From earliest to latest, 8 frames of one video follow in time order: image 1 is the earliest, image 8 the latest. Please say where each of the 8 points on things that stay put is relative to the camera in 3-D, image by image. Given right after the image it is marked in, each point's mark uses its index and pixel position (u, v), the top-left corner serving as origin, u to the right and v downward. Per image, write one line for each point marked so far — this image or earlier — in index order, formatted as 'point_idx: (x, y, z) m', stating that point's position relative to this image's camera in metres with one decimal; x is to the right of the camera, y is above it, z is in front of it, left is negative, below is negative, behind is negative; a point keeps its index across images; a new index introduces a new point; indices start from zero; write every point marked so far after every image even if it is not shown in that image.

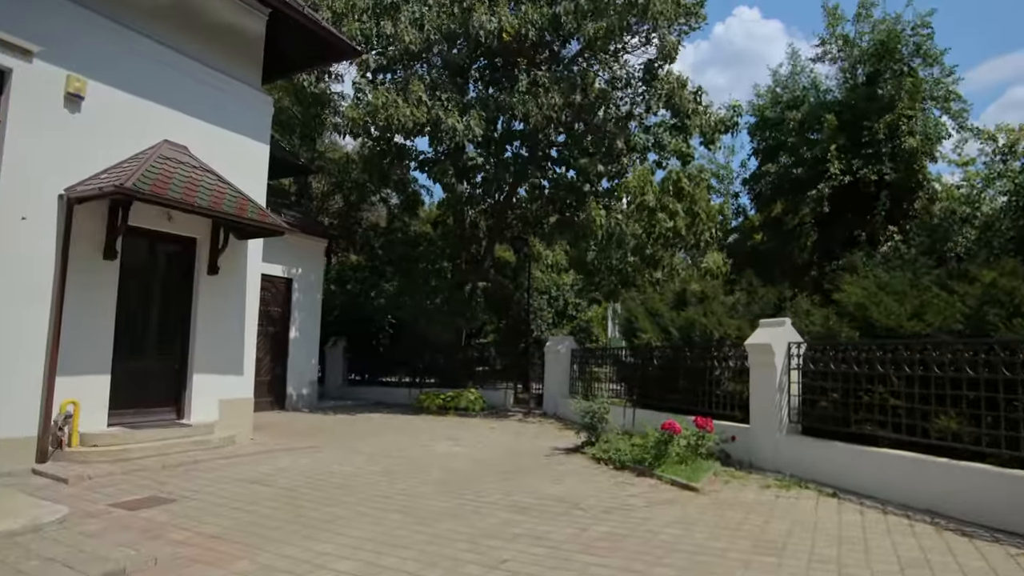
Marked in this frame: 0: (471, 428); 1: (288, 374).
0: (-0.8, -2.8, +14.2) m
1: (-5.0, -1.9, +15.7) m
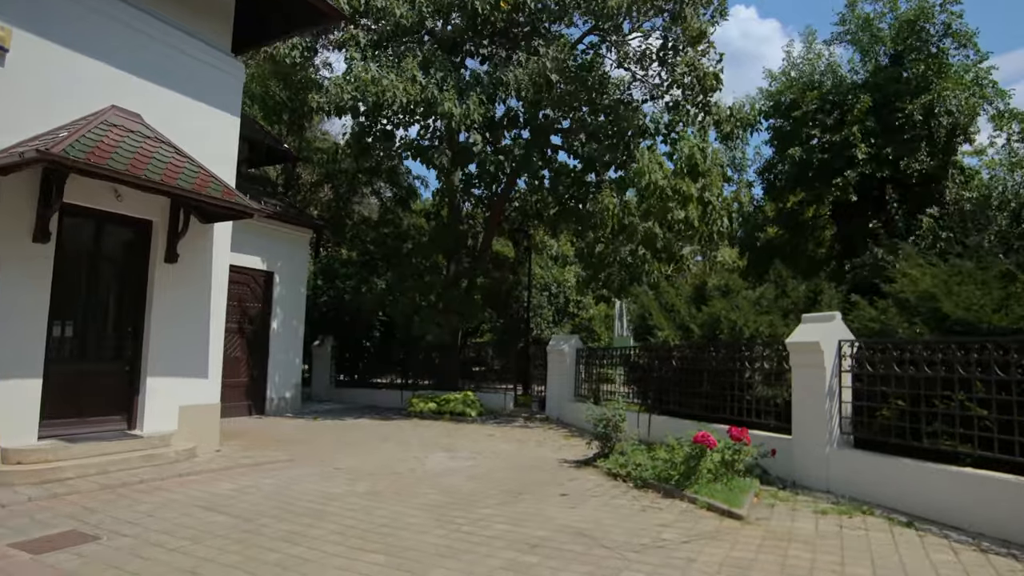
0: (-0.8, -2.7, +12.9) m
1: (-5.0, -1.8, +14.3) m
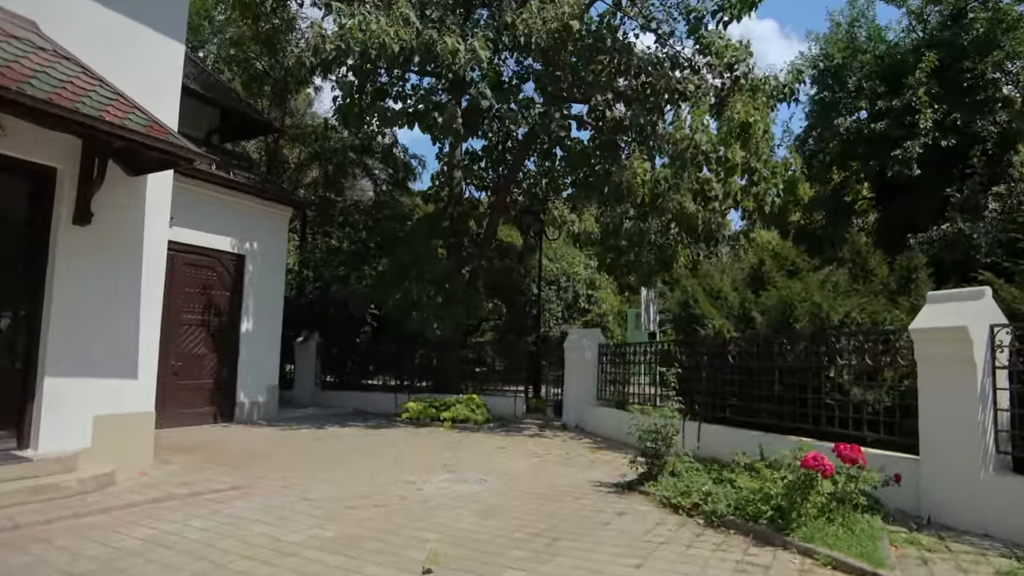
0: (-0.6, -2.4, +10.7) m
1: (-4.7, -1.5, +12.1) m
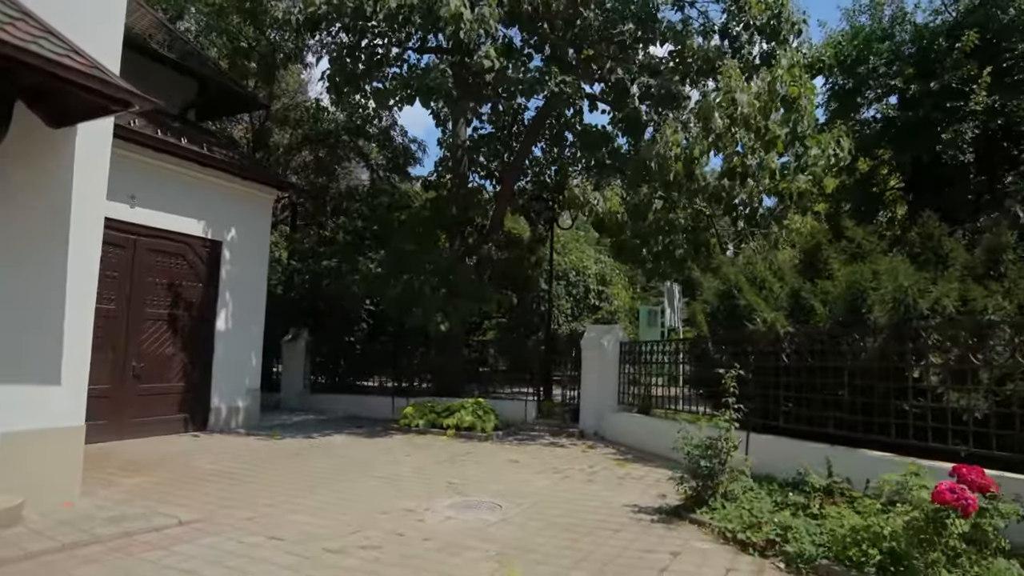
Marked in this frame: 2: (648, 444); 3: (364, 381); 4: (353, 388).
0: (-0.4, -2.2, +9.3) m
1: (-4.6, -1.4, +10.7) m
2: (+2.1, -2.3, +10.4) m
3: (-3.1, -2.0, +14.9) m
4: (-3.4, -2.1, +15.0) m
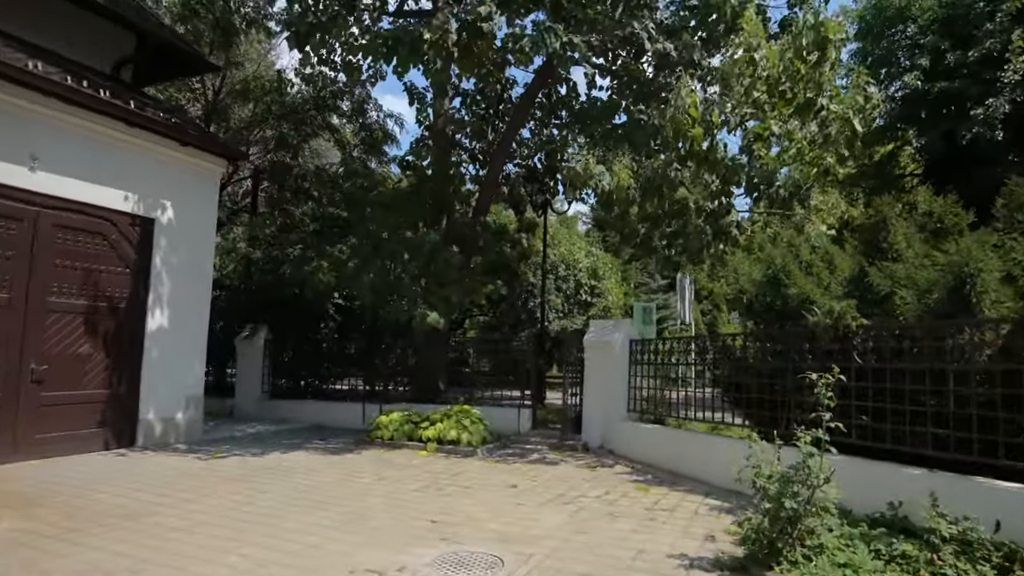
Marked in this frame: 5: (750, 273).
0: (-0.4, -2.1, +7.5) m
1: (-4.6, -1.2, +8.8) m
2: (+2.0, -2.2, +8.7) m
3: (-3.3, -1.8, +13.1) m
4: (-3.6, -1.9, +13.2) m
5: (+2.7, +0.2, +7.9) m
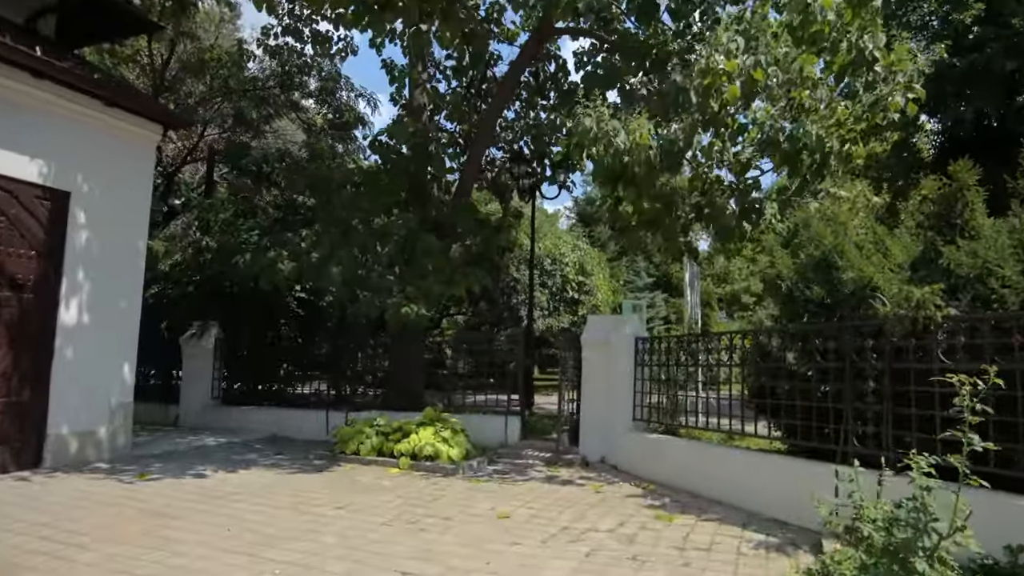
0: (-0.5, -1.9, +6.1) m
1: (-4.7, -1.1, +7.3) m
2: (+1.9, -2.0, +7.4) m
3: (-3.6, -1.7, +11.6) m
4: (-3.8, -1.8, +11.6) m
5: (+2.6, +0.3, +6.6) m
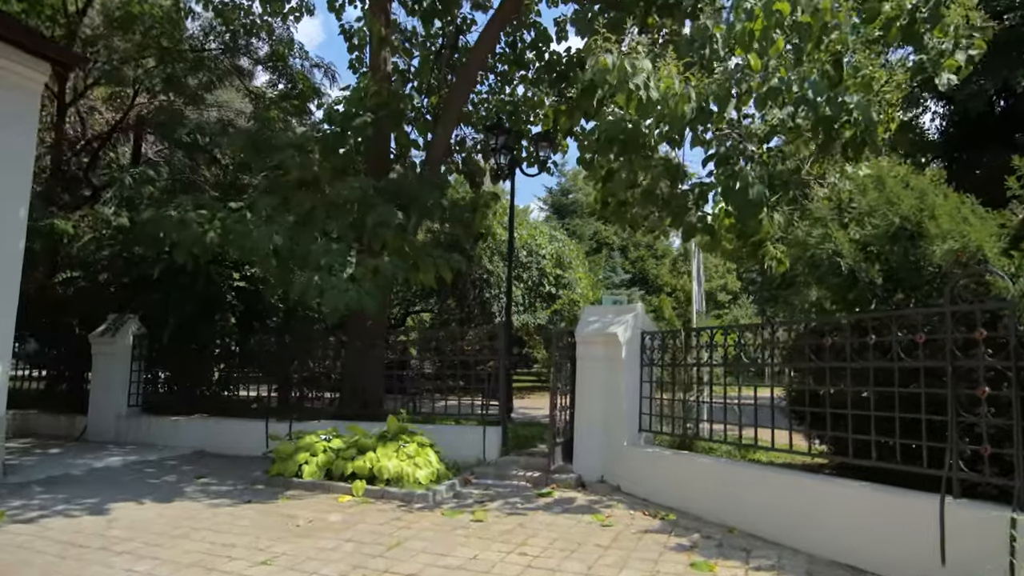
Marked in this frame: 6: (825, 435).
0: (-0.5, -1.8, +4.5) m
1: (-4.9, -0.9, +5.5) m
2: (+1.8, -1.9, +5.9) m
3: (-3.9, -1.5, +9.8) m
4: (-4.1, -1.6, +9.9) m
5: (+2.5, +0.5, +5.2) m
6: (+2.3, -1.1, +5.4) m
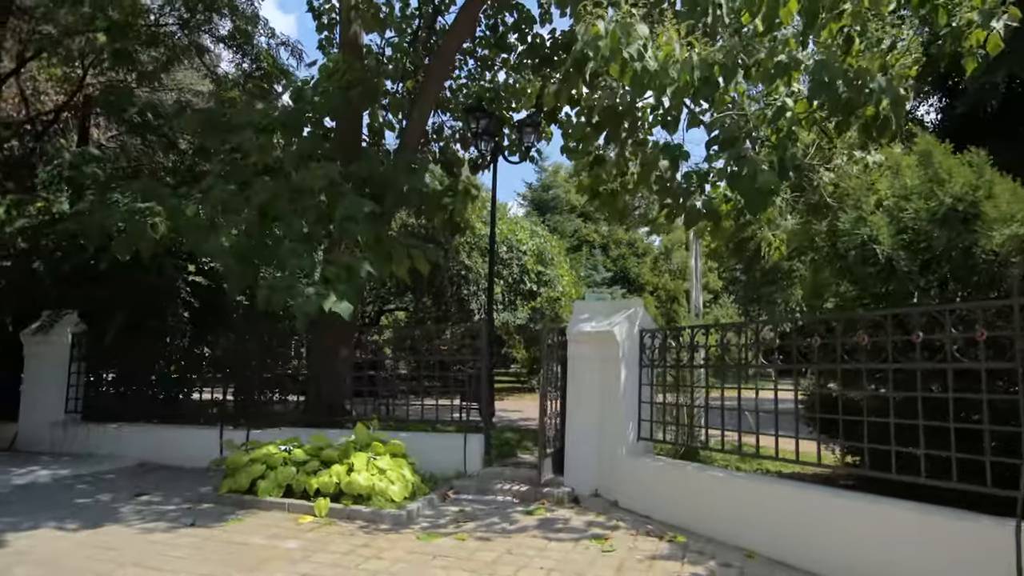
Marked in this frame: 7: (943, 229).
0: (-0.6, -1.7, +3.7) m
1: (-4.9, -0.8, +4.6) m
2: (+1.7, -1.8, +5.2) m
3: (-4.1, -1.4, +8.9) m
4: (-4.4, -1.6, +9.0) m
5: (+2.5, +0.5, +4.5) m
6: (+2.2, -1.0, +4.7) m
7: (+2.5, +0.4, +4.2) m
